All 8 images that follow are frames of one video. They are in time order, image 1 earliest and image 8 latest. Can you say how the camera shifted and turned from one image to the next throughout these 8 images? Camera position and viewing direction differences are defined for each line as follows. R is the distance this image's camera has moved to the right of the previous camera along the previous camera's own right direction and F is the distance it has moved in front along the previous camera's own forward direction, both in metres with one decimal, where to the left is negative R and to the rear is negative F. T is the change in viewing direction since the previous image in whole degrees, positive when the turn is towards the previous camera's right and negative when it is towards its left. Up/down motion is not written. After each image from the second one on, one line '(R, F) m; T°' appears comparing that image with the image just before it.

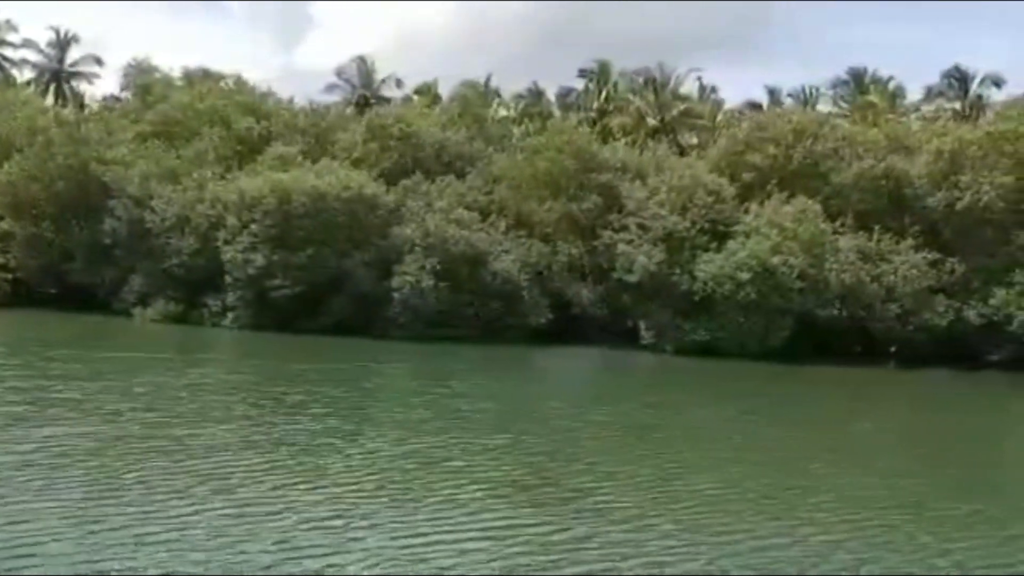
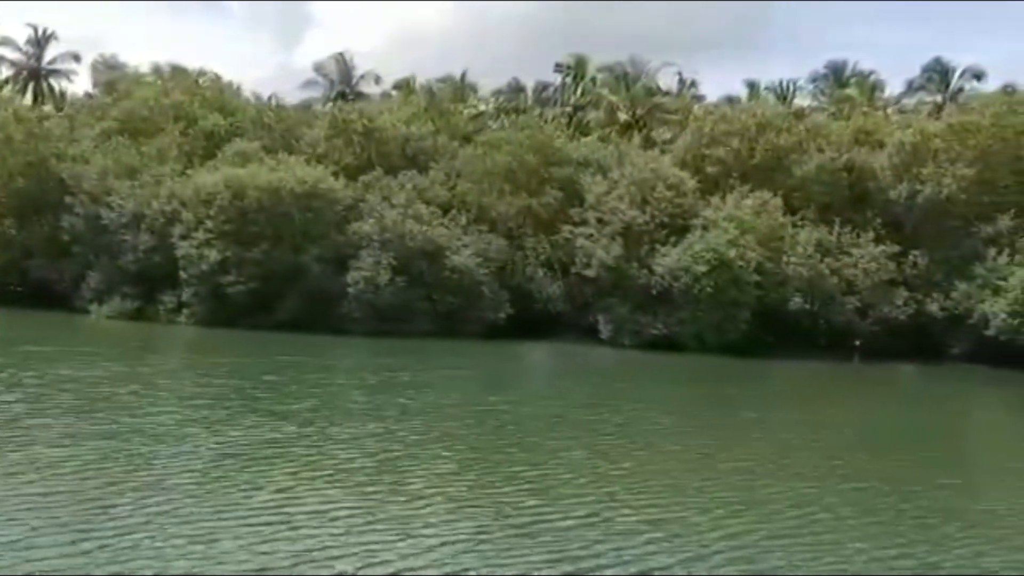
(+2.6, +0.2) m; 0°
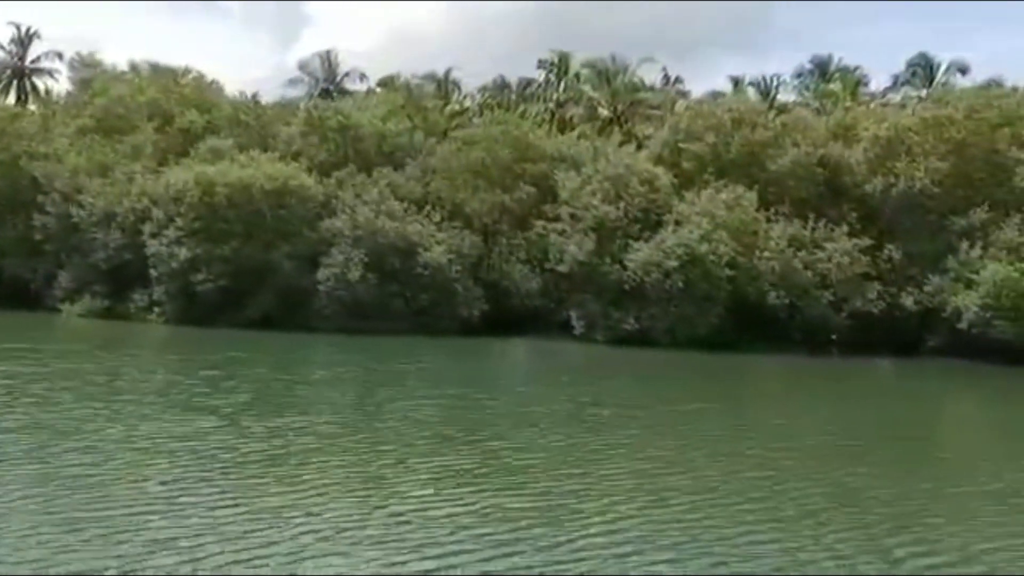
(+1.5, +0.1) m; 0°
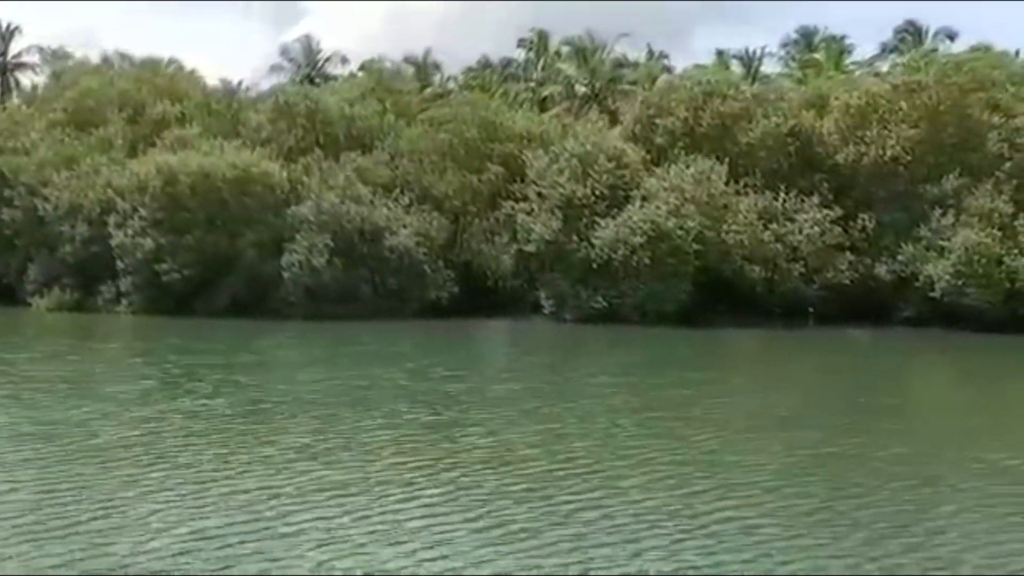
(+2.4, +0.2) m; -1°
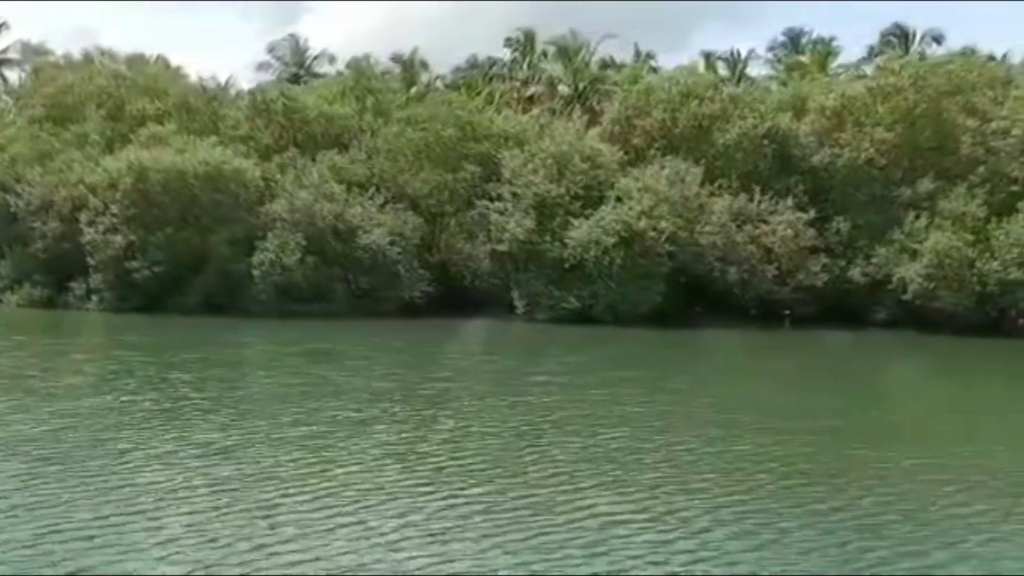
(+1.5, +0.1) m; 0°
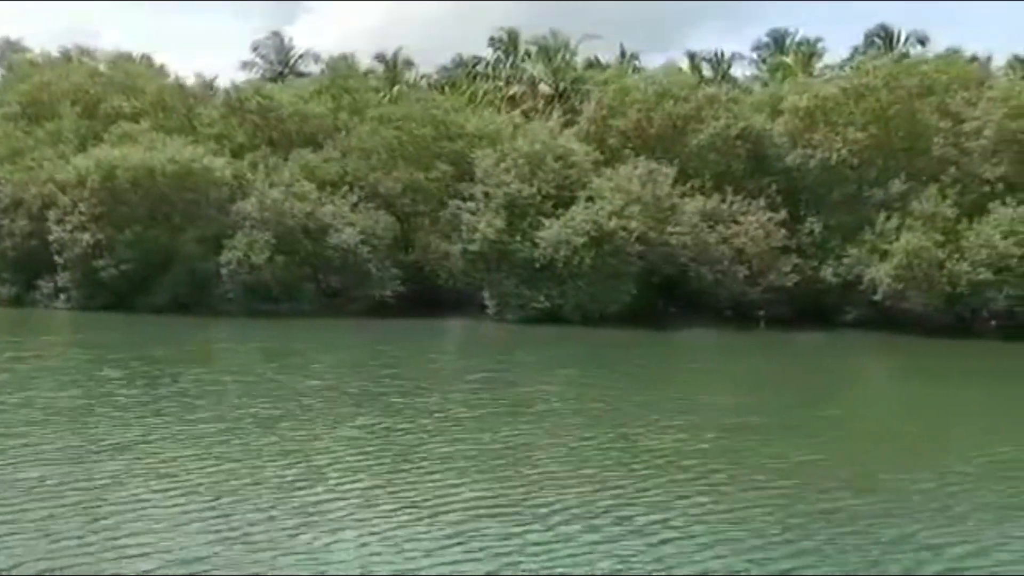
(+1.6, +0.1) m; 0°
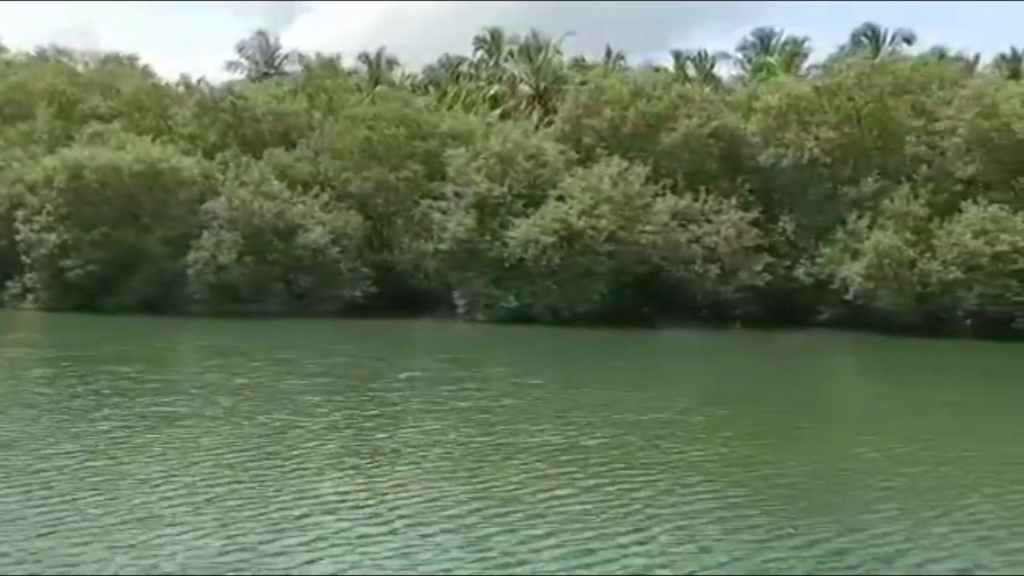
(+1.8, +0.2) m; 0°
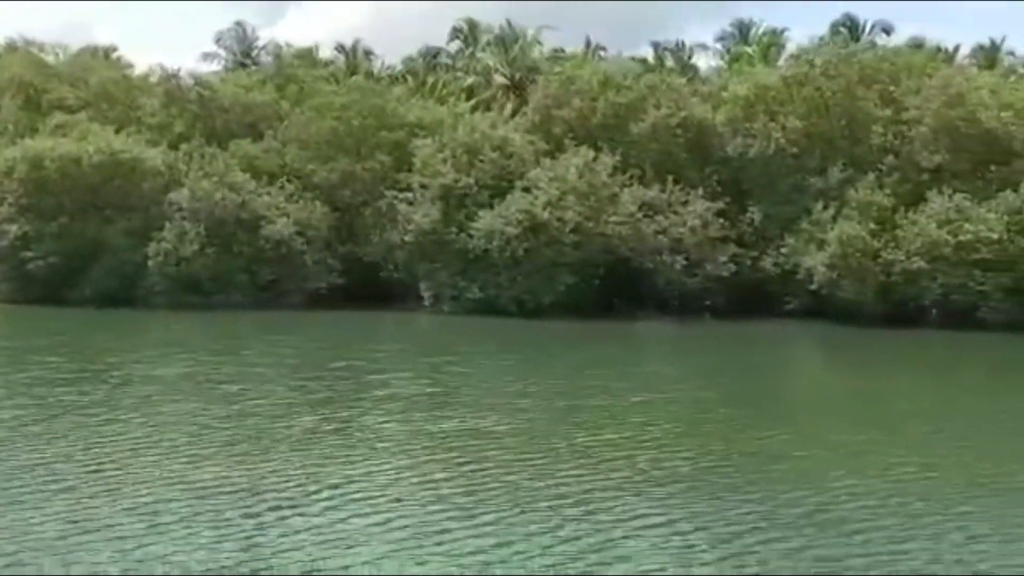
(+1.6, +0.1) m; +1°
